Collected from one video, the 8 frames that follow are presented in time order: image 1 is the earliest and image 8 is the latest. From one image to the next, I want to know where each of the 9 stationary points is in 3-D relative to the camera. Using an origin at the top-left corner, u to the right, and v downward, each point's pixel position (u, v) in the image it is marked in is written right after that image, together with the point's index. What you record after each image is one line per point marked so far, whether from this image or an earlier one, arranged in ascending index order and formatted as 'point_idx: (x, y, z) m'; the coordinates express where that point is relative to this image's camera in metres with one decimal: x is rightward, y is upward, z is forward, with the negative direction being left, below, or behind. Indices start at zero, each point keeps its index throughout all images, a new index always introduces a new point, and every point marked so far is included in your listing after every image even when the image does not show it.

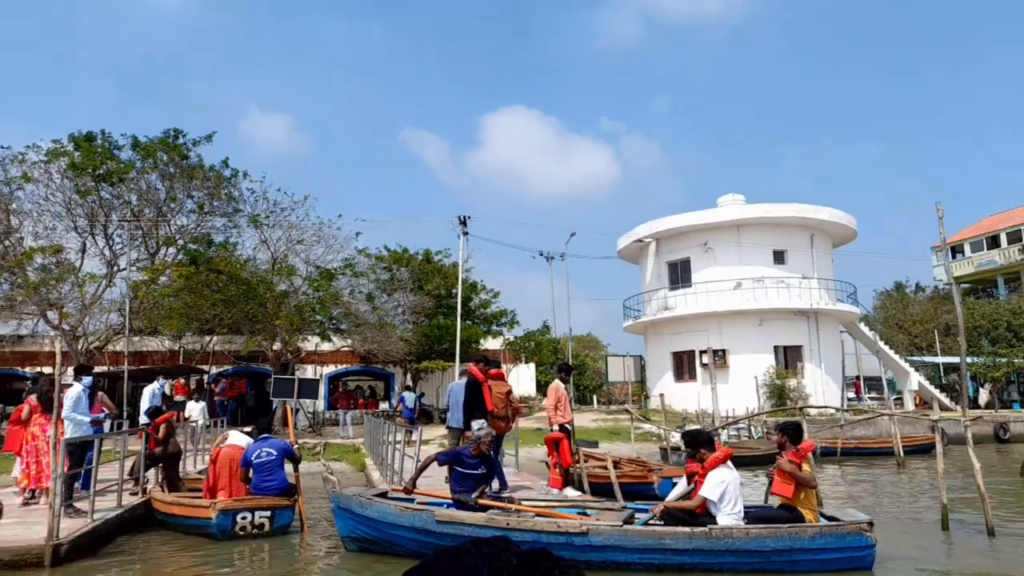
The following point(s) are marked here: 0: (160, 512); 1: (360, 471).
0: (-4.8, -3.1, +9.8) m
1: (-3.7, -4.4, +17.0) m
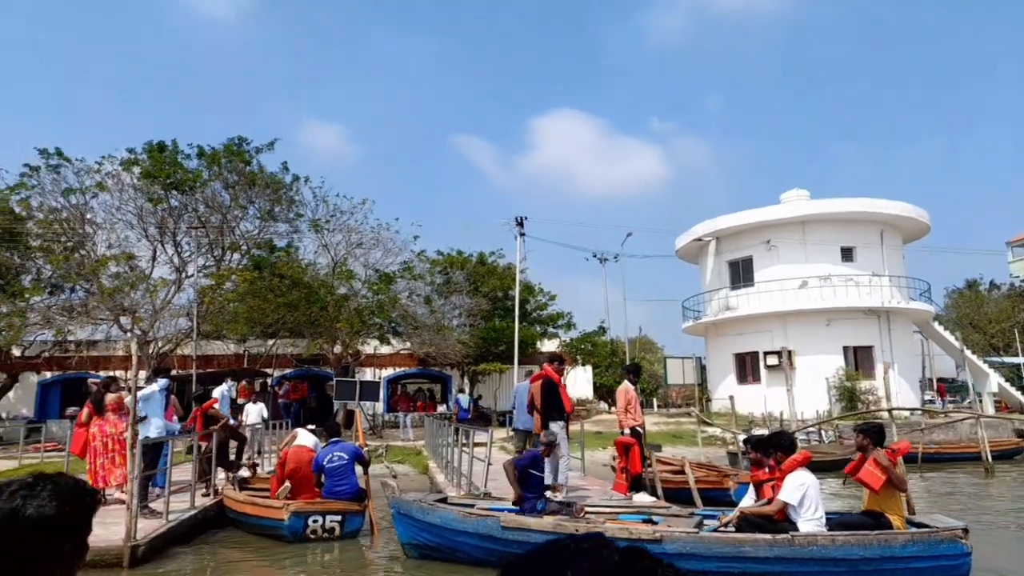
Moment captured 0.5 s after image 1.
0: (-3.8, -3.1, +9.8) m
1: (-2.2, -4.5, +16.9) m
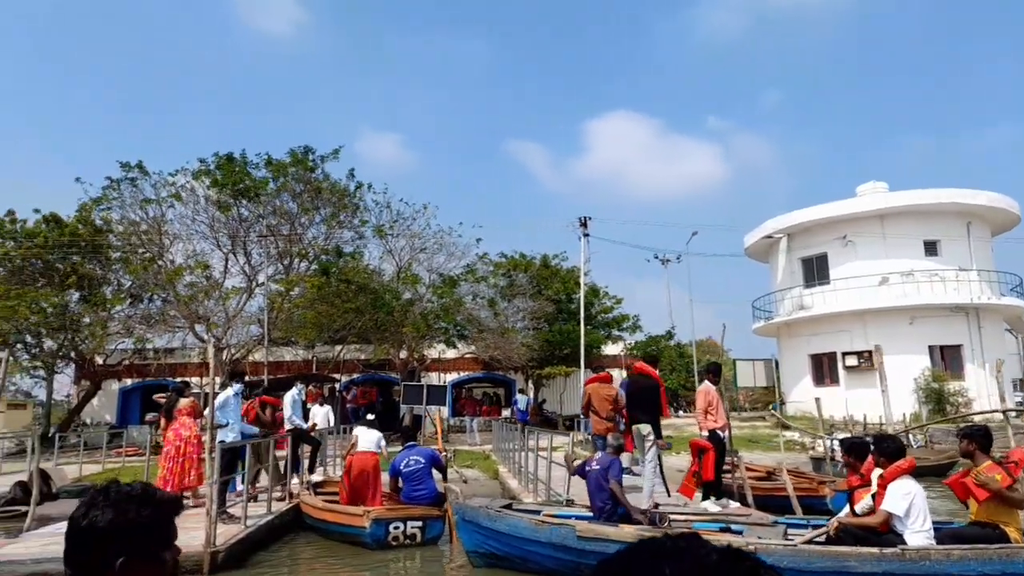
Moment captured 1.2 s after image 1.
0: (-2.7, -3.2, +9.7) m
1: (-0.5, -4.5, +16.6) m
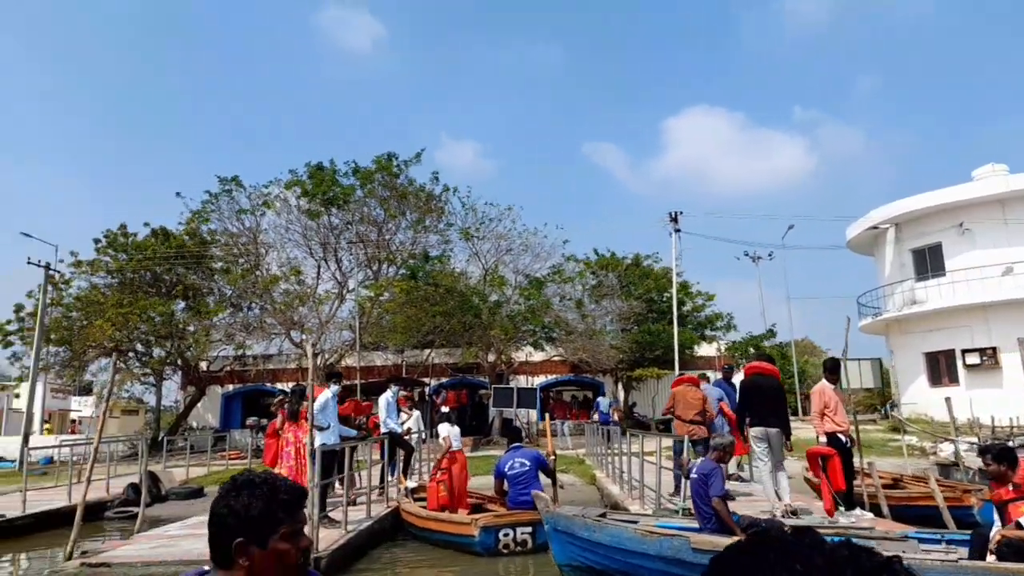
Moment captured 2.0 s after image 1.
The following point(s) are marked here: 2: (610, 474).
0: (-1.3, -3.2, +9.4) m
1: (+1.7, -4.5, +16.0) m
2: (+2.0, -3.9, +14.6) m
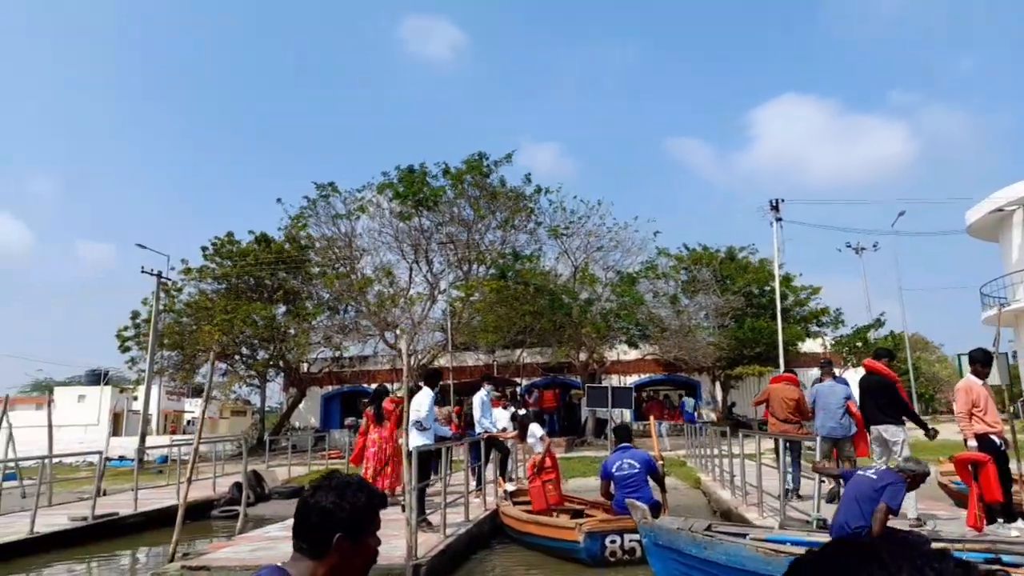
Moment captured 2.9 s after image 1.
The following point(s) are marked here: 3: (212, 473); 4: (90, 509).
0: (0.0, -3.1, +9.0) m
1: (+3.9, -4.3, +15.2) m
2: (+4.0, -3.7, +13.8) m
3: (-7.3, -4.5, +17.2) m
4: (-6.0, -3.2, +10.1) m
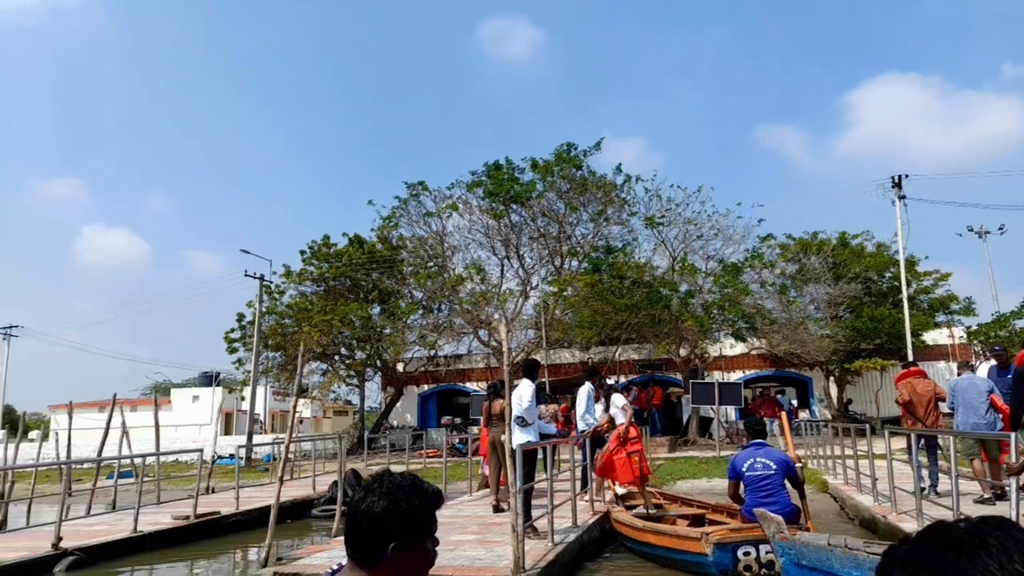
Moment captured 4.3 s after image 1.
0: (+1.3, -2.9, +8.2) m
1: (+6.0, -4.0, +13.8) m
2: (+5.9, -3.4, +12.4) m
3: (-4.9, -4.5, +17.2) m
4: (-4.5, -3.1, +10.0) m
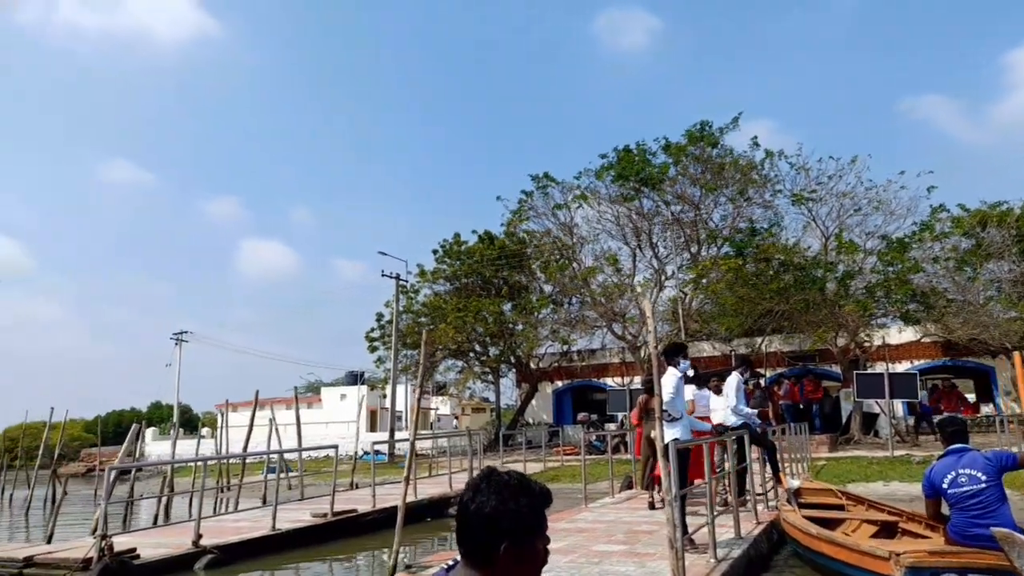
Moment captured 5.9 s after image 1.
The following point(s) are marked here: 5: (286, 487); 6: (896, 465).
0: (+2.9, -2.6, +7.0) m
1: (+8.5, -3.5, +11.7) m
2: (+8.2, -2.9, +10.3) m
3: (-1.5, -4.4, +17.0) m
4: (-2.5, -3.0, +9.9) m
5: (-4.9, -4.3, +15.3) m
6: (+8.7, -4.0, +15.9) m
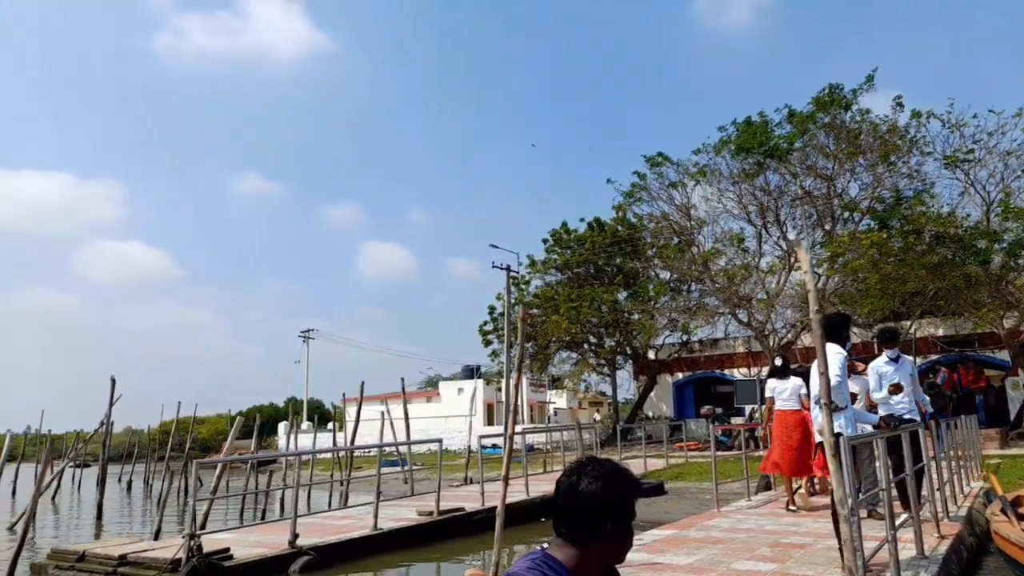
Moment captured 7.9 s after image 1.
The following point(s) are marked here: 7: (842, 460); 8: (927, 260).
0: (+3.9, -2.2, +5.6) m
1: (+10.2, -2.9, +9.3) m
2: (+9.7, -2.4, +8.0) m
3: (+1.3, -4.0, +16.2) m
4: (-1.0, -2.8, +9.3) m
5: (-2.4, -4.1, +15.0) m
6: (+11.1, -3.3, +13.4) m
7: (+2.1, -1.1, +4.7) m
8: (+11.7, +0.9, +19.8) m
